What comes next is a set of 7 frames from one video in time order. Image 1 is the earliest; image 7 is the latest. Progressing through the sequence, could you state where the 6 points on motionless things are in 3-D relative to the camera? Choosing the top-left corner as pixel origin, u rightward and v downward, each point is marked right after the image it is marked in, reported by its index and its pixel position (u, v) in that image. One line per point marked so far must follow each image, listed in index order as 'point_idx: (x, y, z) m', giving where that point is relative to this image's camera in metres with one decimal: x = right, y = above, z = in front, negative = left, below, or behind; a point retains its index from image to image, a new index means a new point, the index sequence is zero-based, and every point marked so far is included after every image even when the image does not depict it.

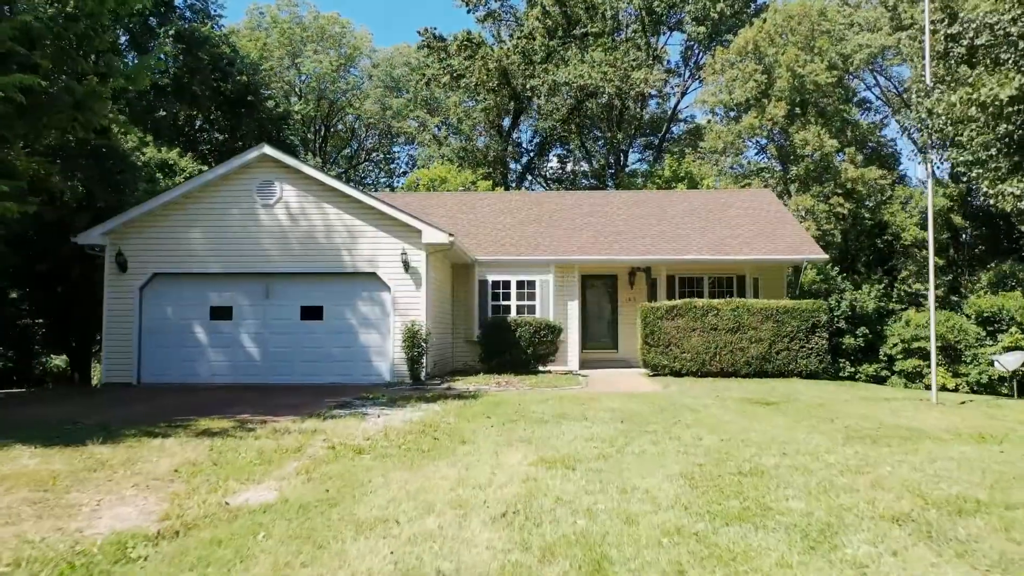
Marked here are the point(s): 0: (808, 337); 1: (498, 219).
0: (+6.0, -1.0, +15.7) m
1: (-0.4, +1.8, +20.0) m
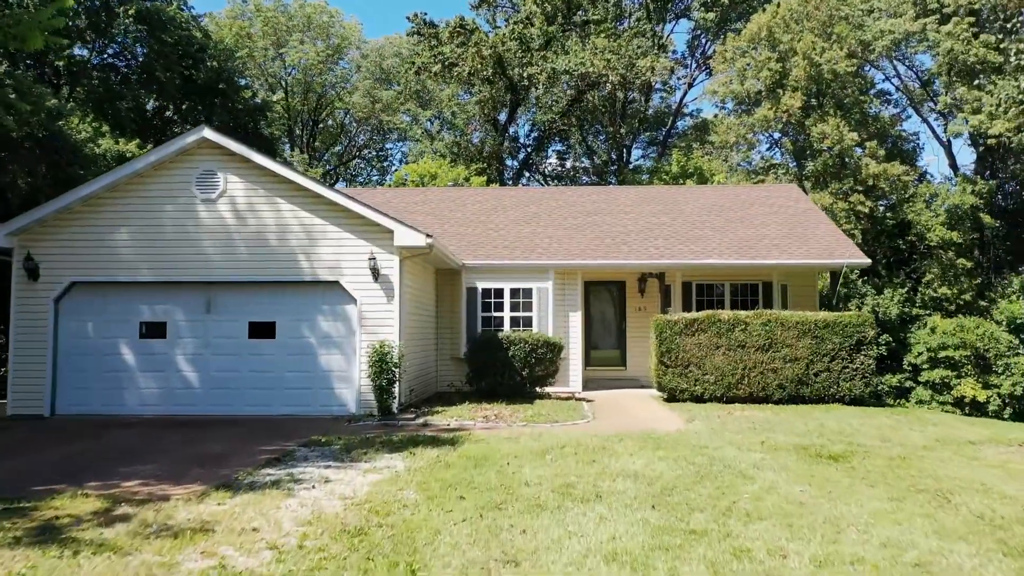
0: (+5.8, -1.2, +13.4) m
1: (-0.5, +1.6, +17.7) m
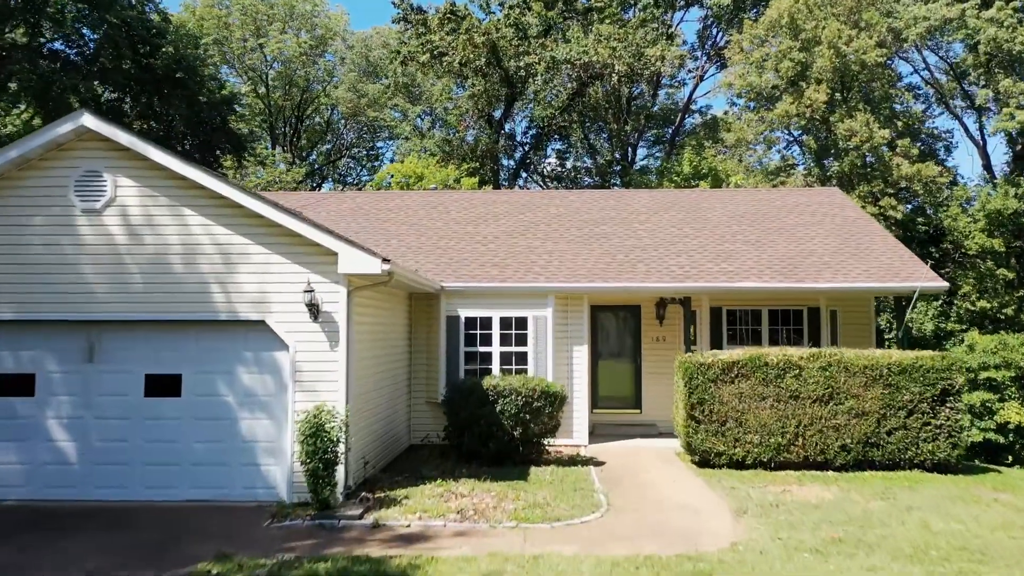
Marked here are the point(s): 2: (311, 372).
0: (+5.7, -1.6, +10.5) m
1: (-0.7, +1.1, +14.8) m
2: (-2.2, -0.9, +8.4) m
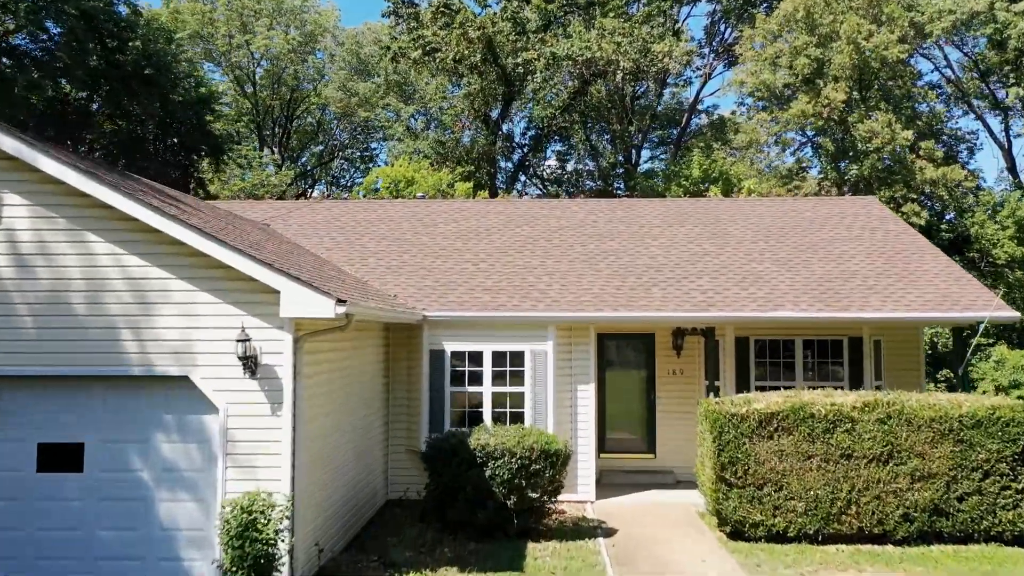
0: (+5.6, -2.0, +8.7) m
1: (-0.7, +0.7, +12.9) m
2: (-2.2, -1.3, +6.6) m
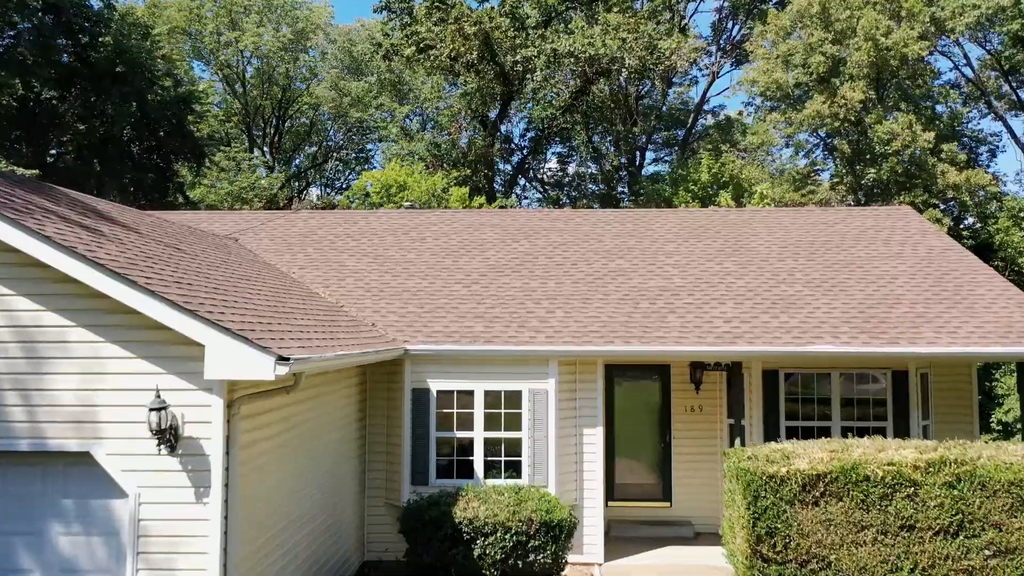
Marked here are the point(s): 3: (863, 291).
0: (+5.5, -2.4, +7.2) m
1: (-0.8, +0.4, +11.5) m
2: (-2.3, -1.6, +5.1) m
3: (+4.6, 0.0, +10.2) m
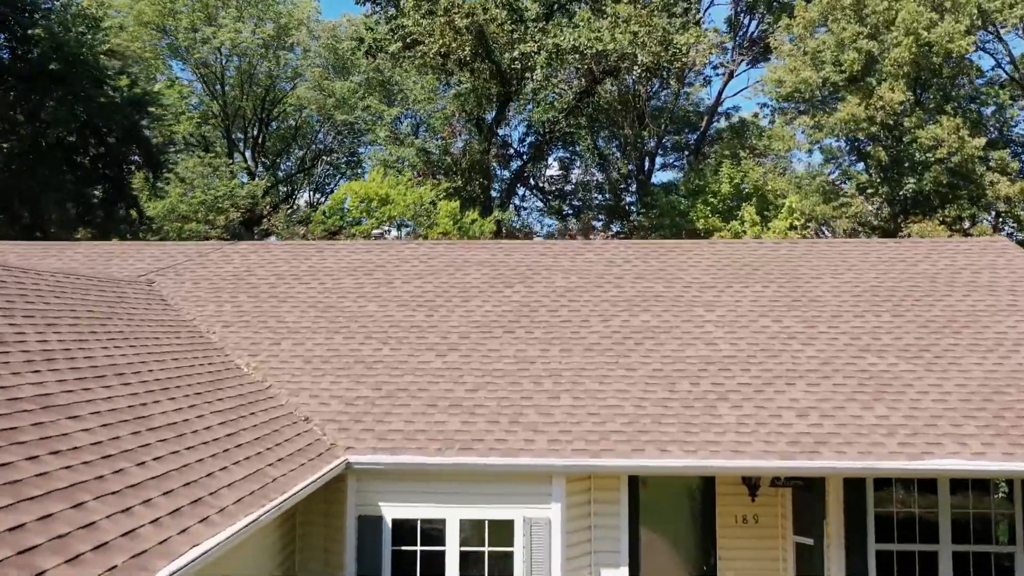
0: (+5.4, -3.1, +4.5) m
1: (-0.9, -0.3, +8.8) m
2: (-2.4, -2.3, +2.4) m
3: (+4.5, -0.7, +7.4) m
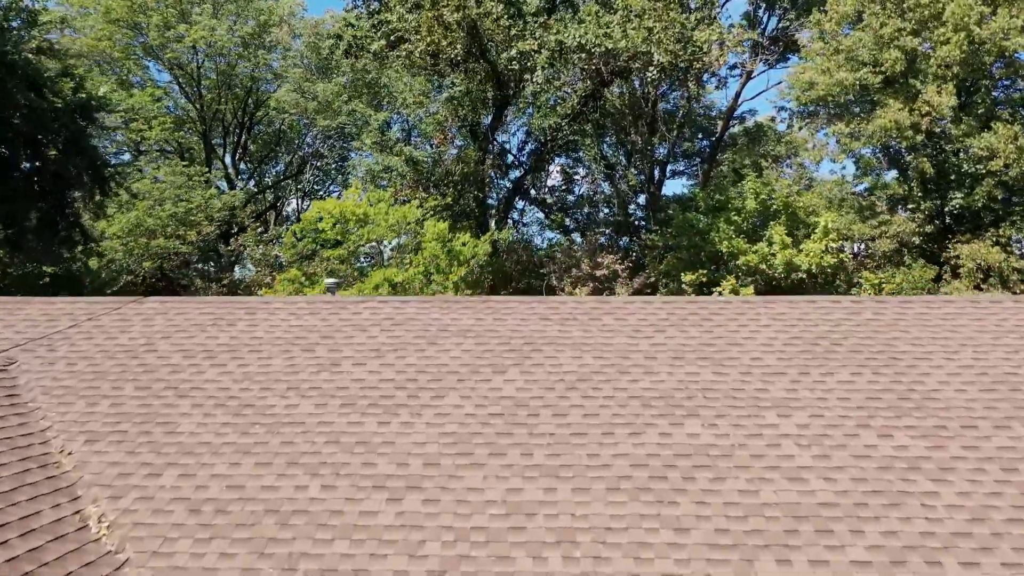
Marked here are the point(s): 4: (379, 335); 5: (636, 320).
0: (+5.4, -3.8, +1.8) m
1: (-1.0, -1.1, +6.1) m
2: (-2.5, -3.1, -0.2) m
3: (+4.4, -1.5, +4.8) m
4: (-1.3, -0.4, +7.6) m
5: (+1.2, -0.3, +7.8) m
